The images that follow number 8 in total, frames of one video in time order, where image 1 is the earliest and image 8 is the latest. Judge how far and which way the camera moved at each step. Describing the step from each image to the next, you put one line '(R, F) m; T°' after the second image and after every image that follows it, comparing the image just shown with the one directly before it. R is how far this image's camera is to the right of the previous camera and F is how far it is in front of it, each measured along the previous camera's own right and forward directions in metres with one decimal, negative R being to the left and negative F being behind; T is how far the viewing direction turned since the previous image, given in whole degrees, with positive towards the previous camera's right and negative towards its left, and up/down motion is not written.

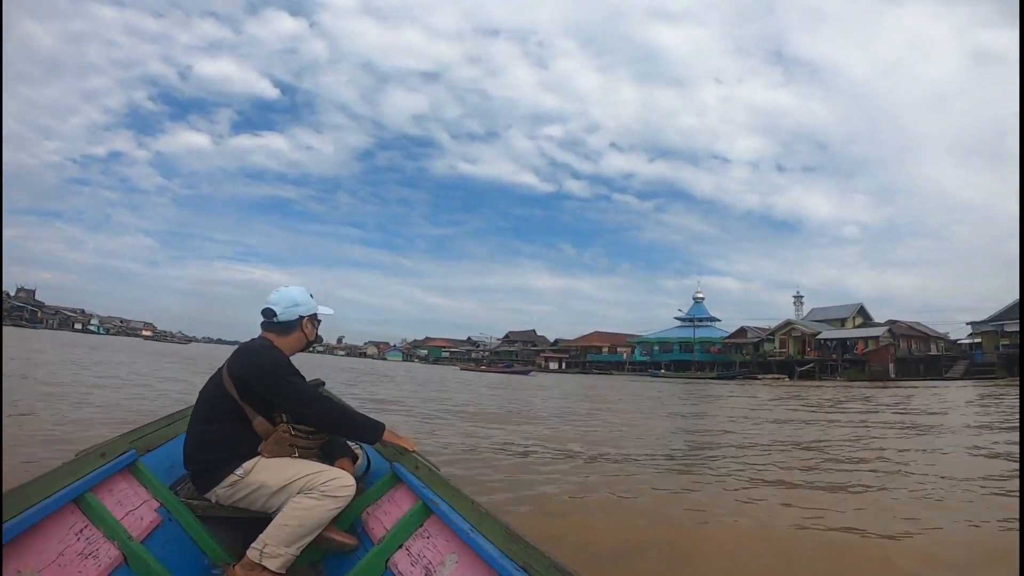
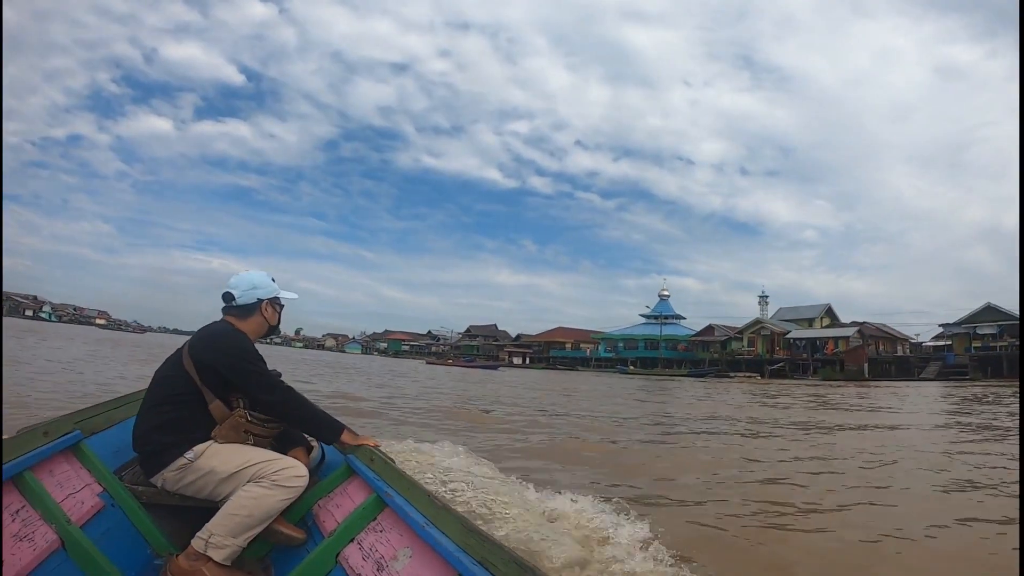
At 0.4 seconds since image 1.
(+0.5, +0.1) m; -3°
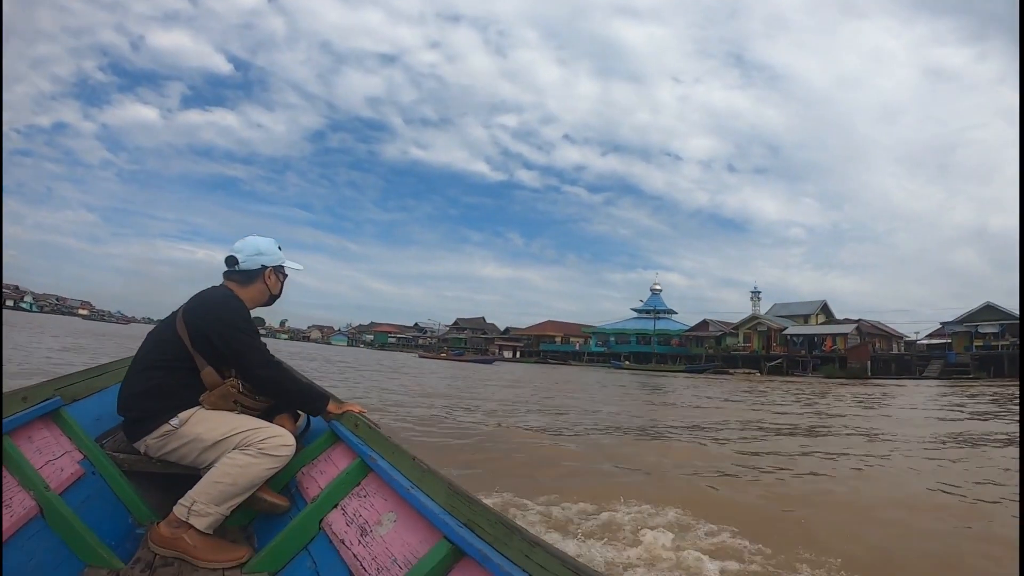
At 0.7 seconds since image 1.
(+0.1, -0.1) m; +1°
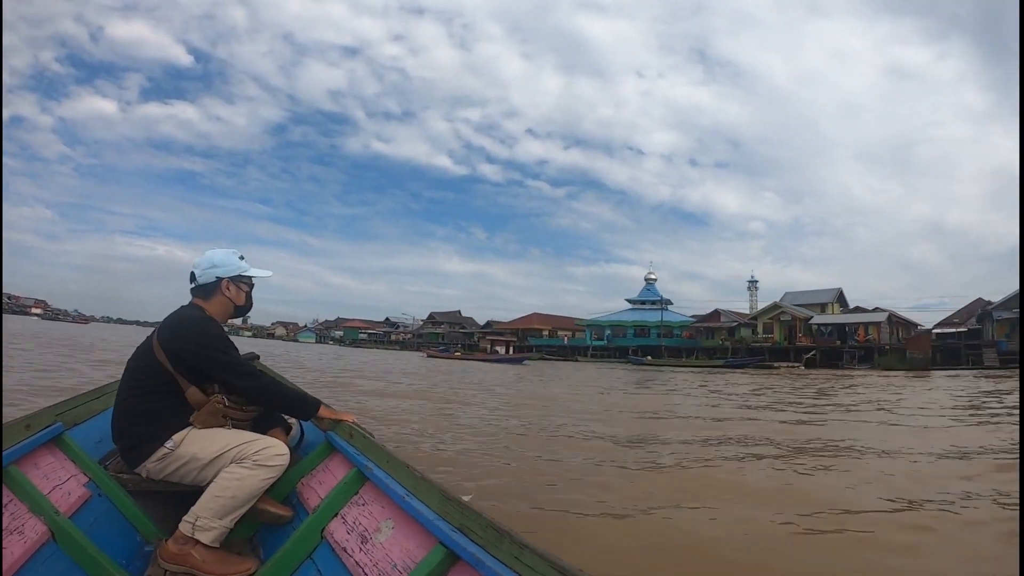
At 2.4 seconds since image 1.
(-0.2, -0.1) m; +3°
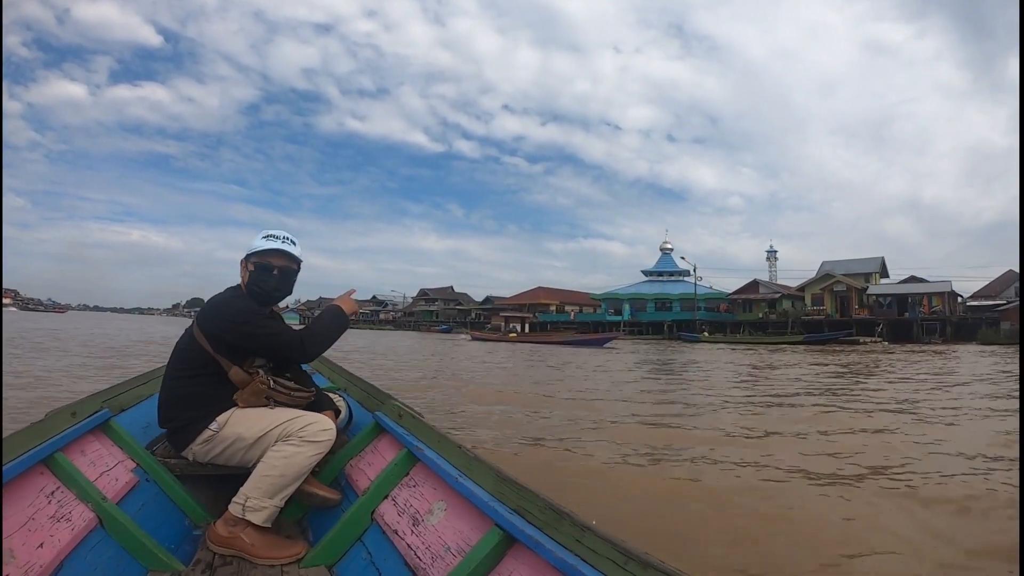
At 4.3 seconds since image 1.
(-0.3, +0.1) m; 0°
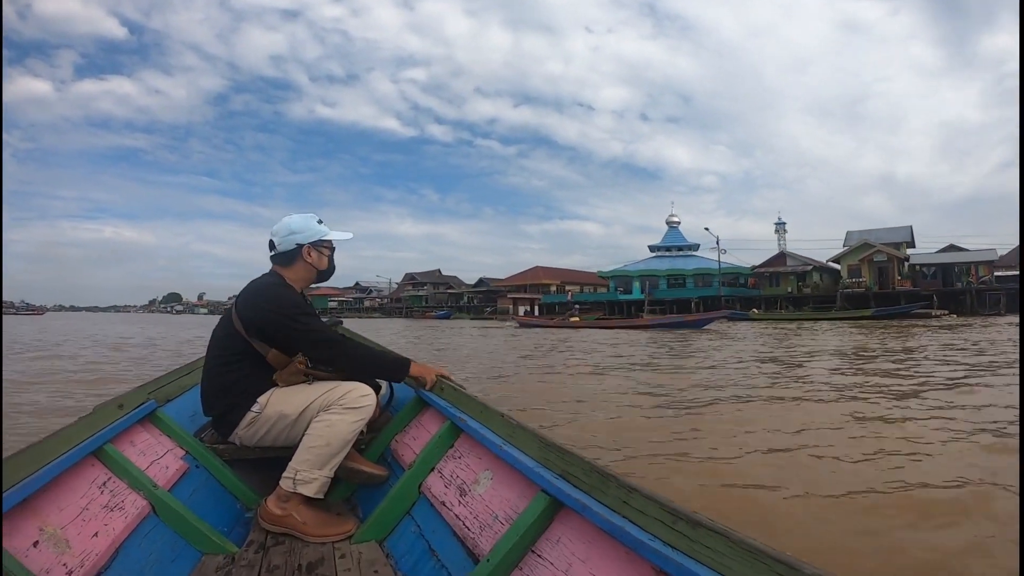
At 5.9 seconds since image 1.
(-0.3, 0.0) m; +1°
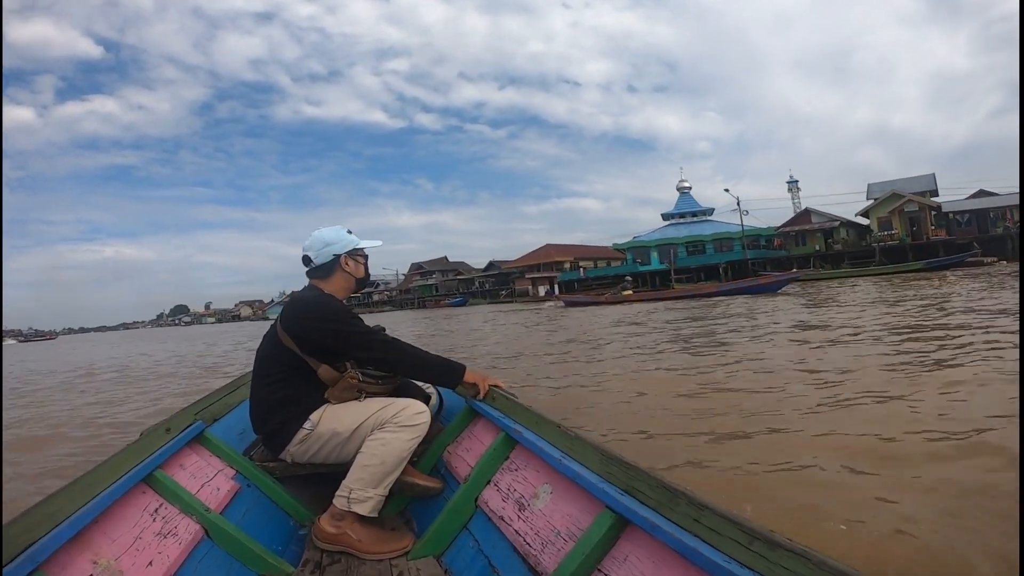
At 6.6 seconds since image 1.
(-0.2, +0.2) m; -1°
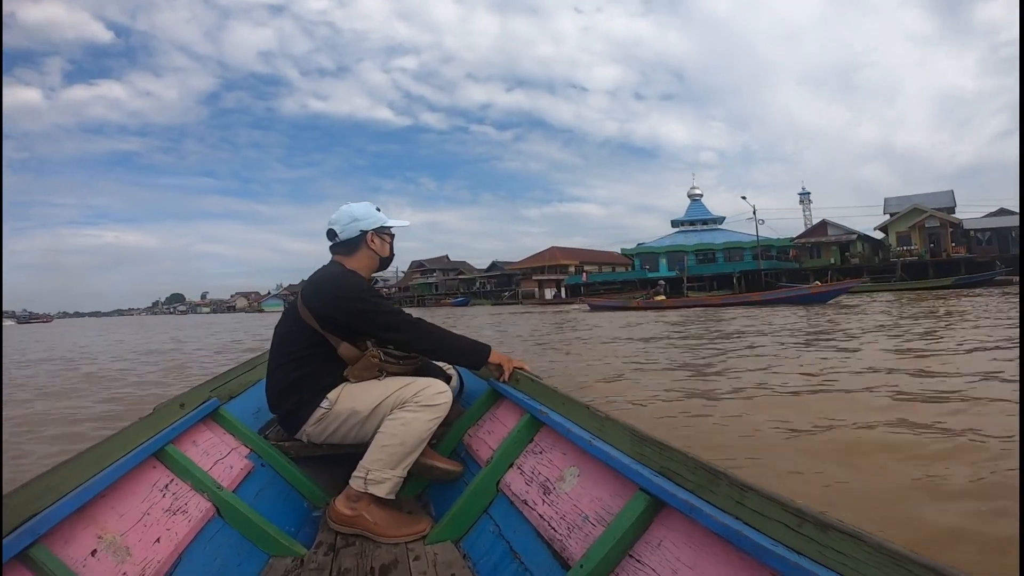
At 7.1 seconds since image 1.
(-0.2, +0.1) m; 0°
